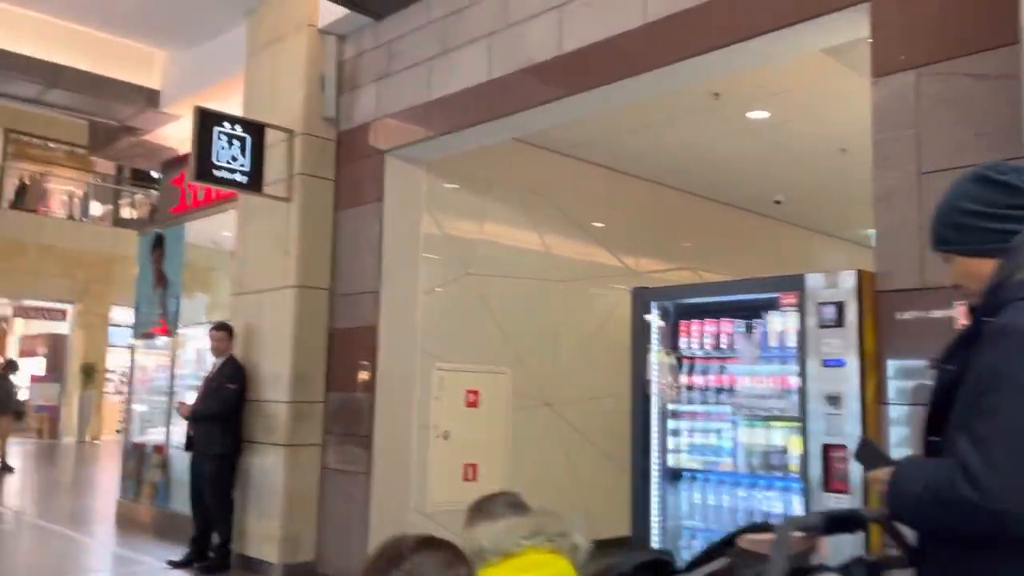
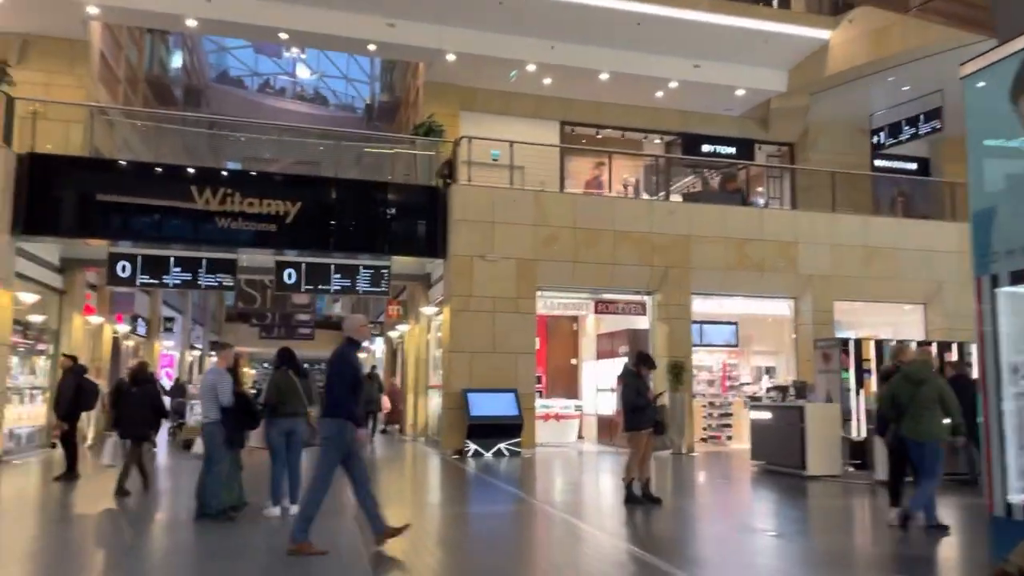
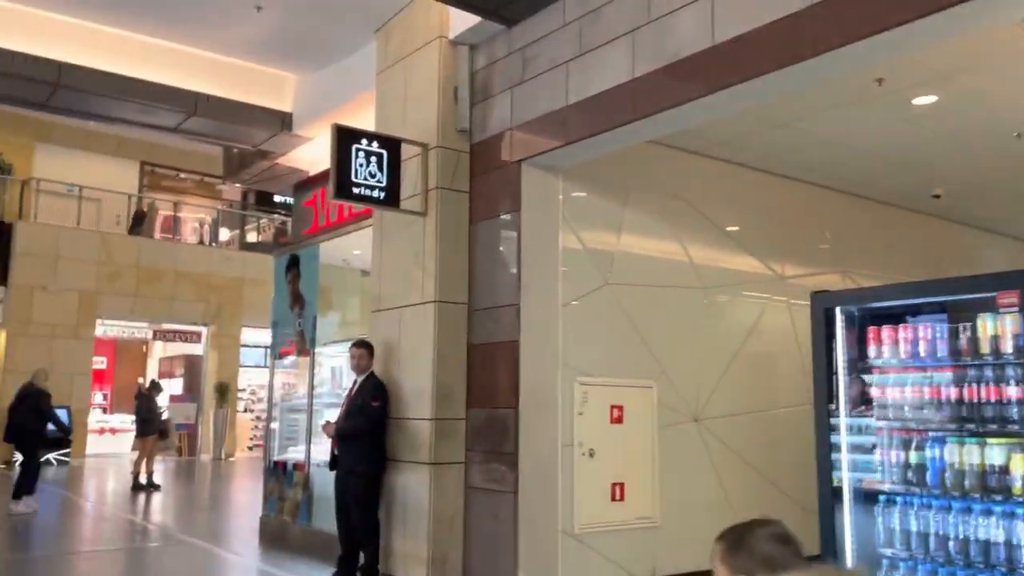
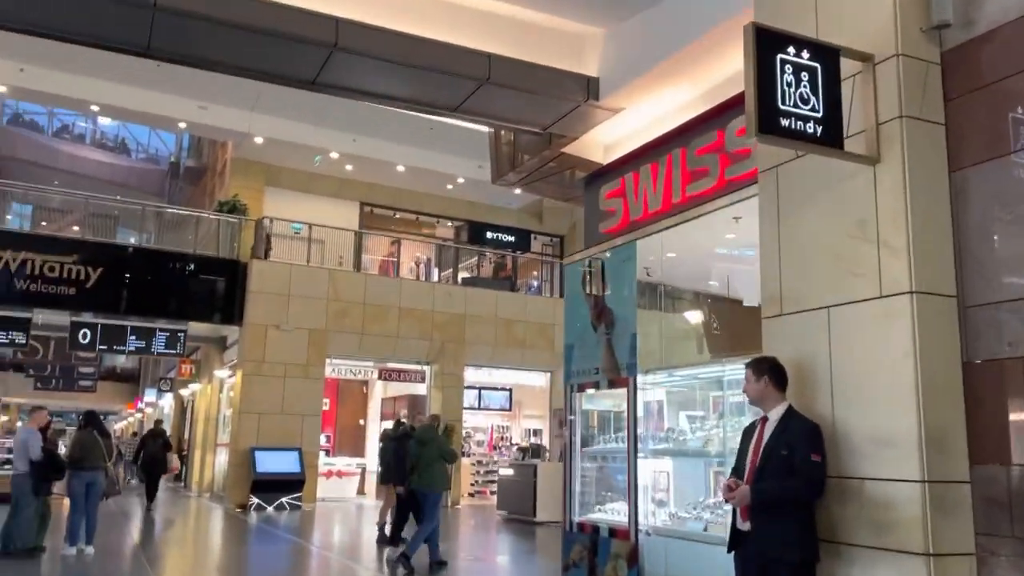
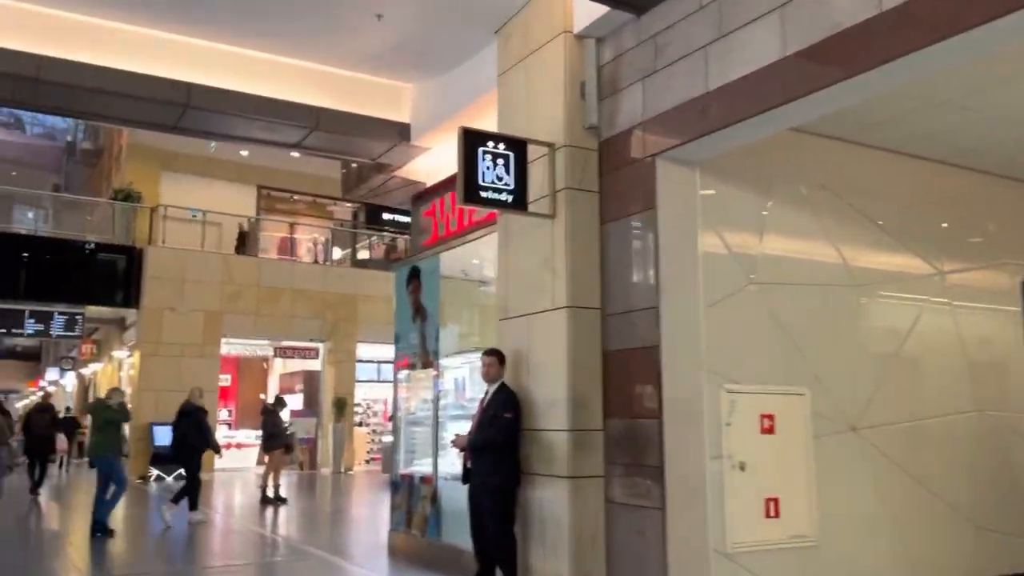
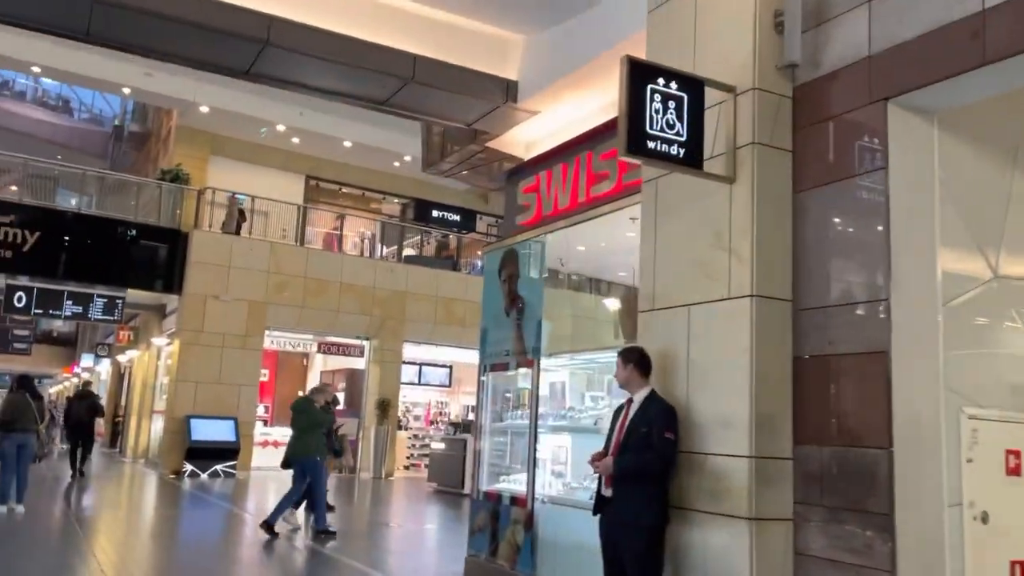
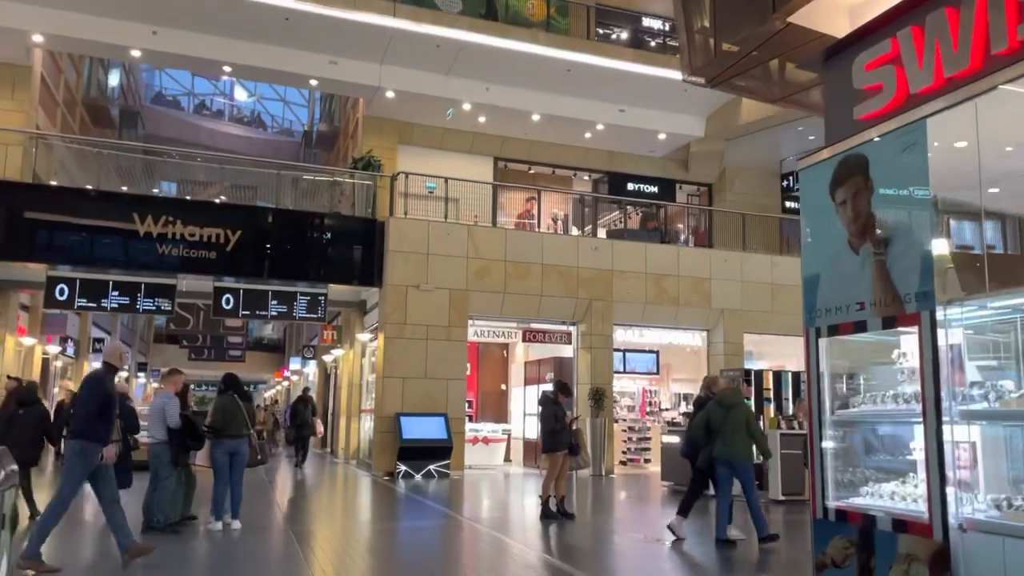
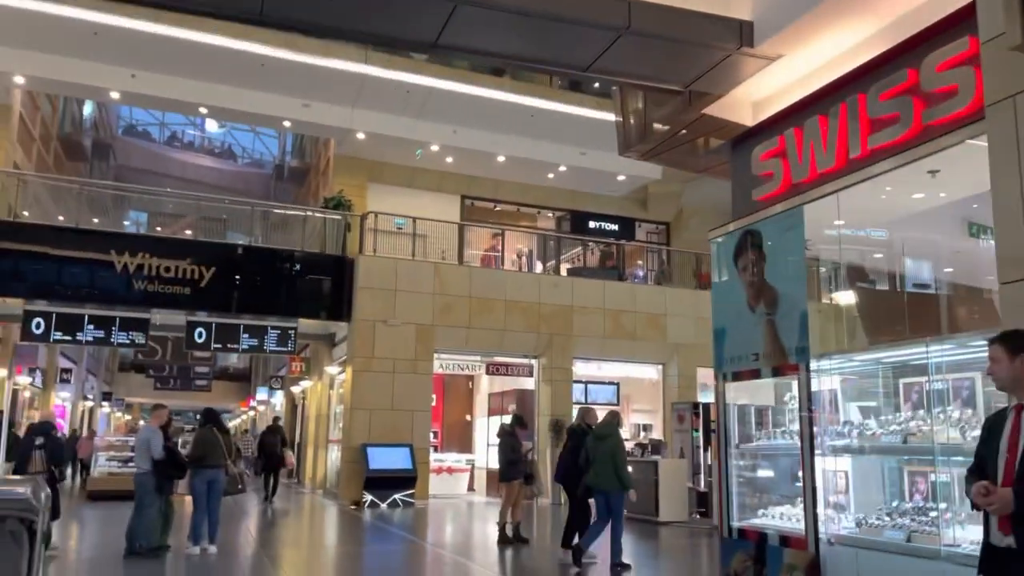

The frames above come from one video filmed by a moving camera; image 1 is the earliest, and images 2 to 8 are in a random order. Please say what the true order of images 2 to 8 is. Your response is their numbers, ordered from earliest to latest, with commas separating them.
3, 5, 6, 4, 8, 7, 2
